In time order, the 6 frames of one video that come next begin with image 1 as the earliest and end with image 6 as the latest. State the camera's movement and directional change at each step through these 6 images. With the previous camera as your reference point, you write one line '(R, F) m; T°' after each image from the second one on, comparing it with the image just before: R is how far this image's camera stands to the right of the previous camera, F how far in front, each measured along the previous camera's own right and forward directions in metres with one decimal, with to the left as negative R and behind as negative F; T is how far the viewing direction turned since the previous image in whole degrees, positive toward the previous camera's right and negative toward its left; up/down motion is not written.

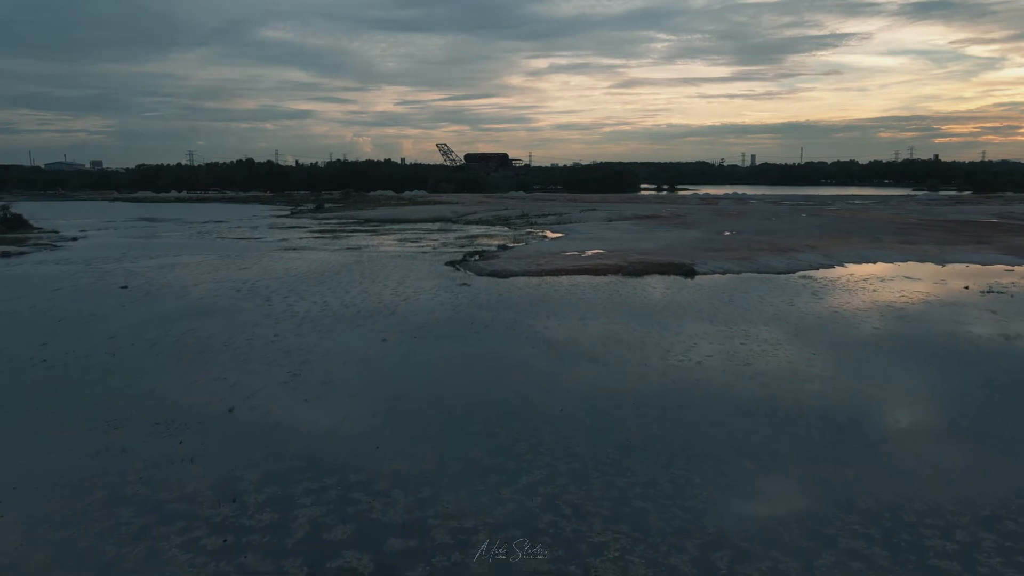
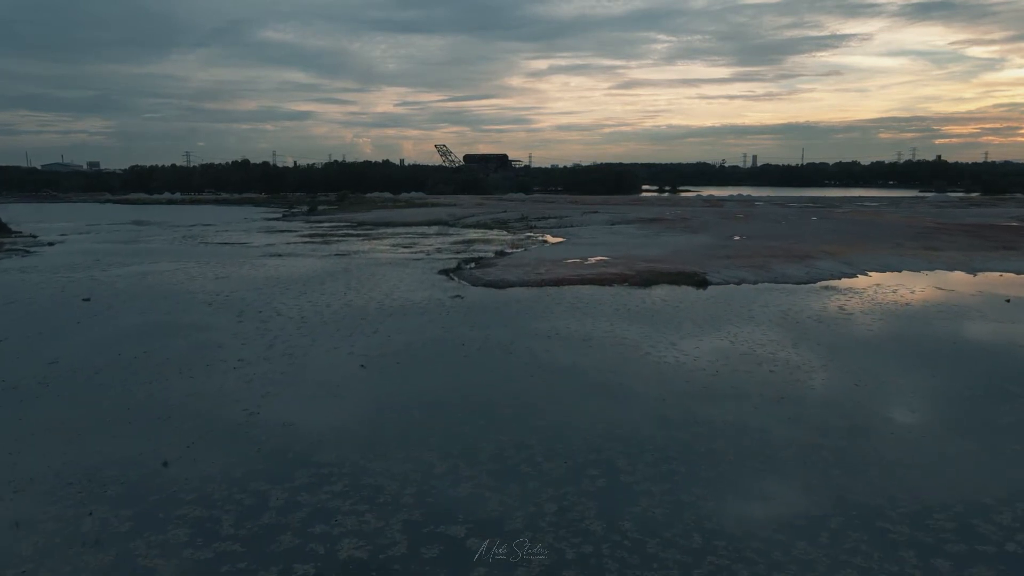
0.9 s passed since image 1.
(+0.1, +1.5) m; 0°
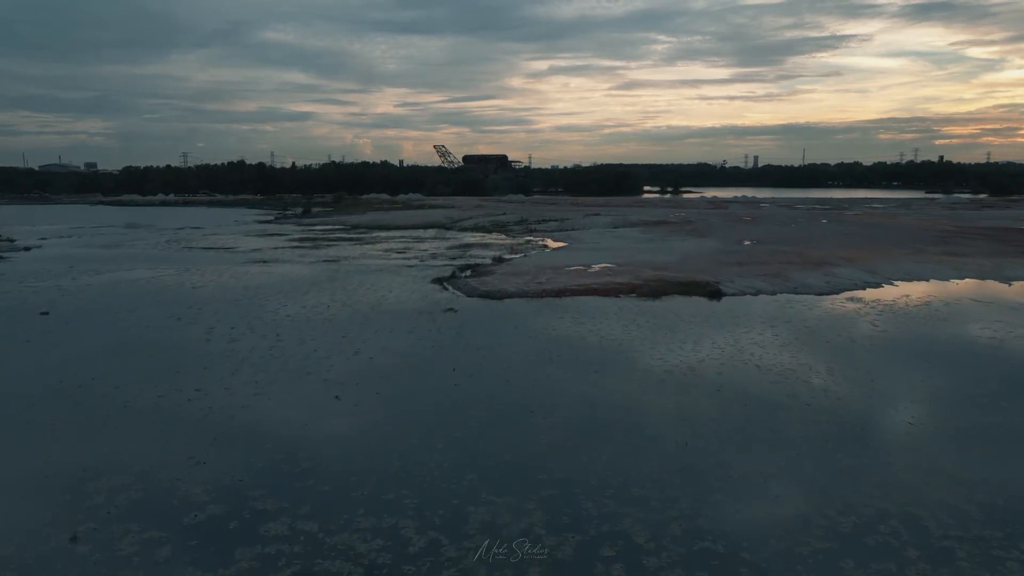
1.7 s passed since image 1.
(0.0, +1.4) m; 0°
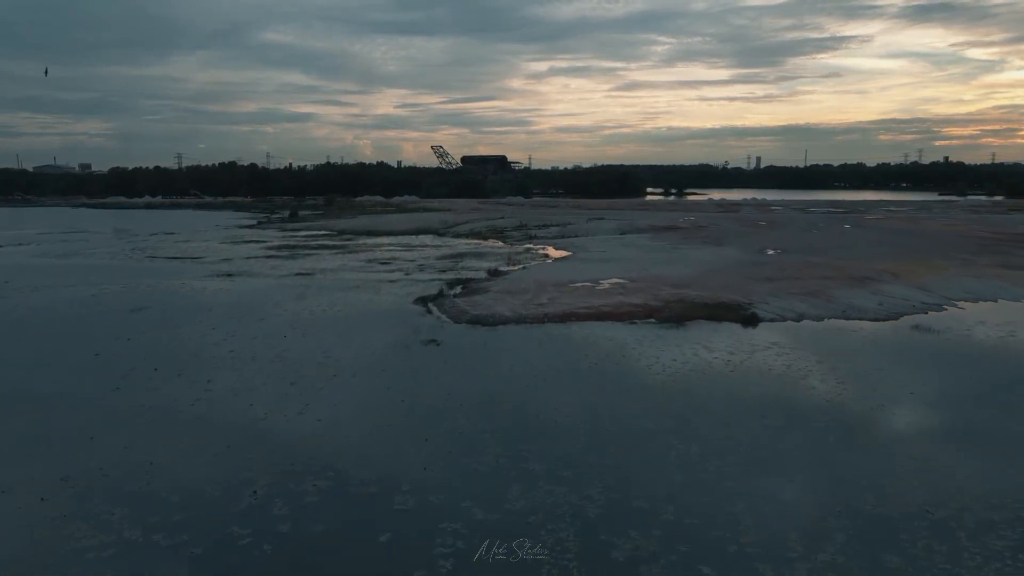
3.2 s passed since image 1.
(+0.1, +2.7) m; 0°
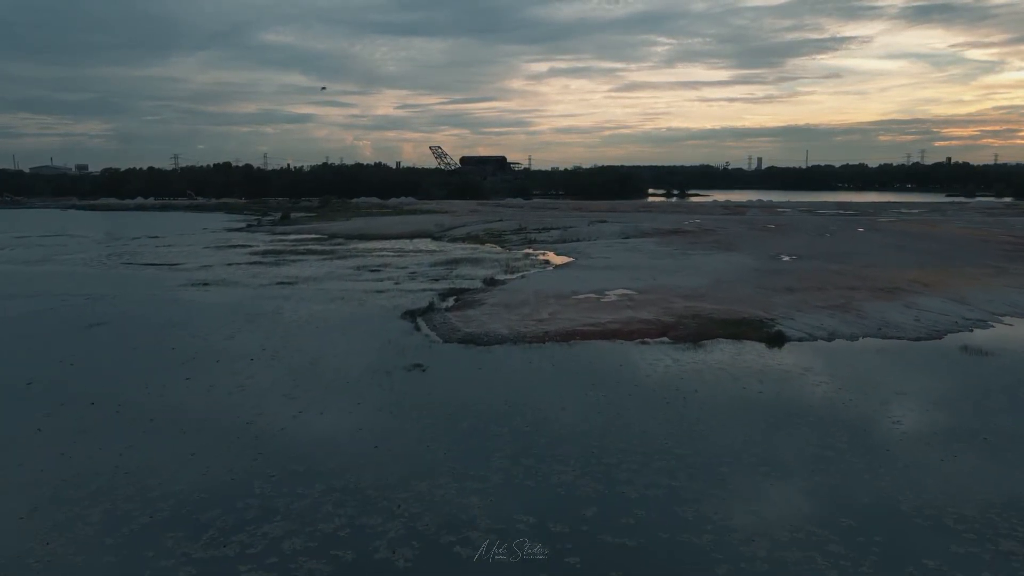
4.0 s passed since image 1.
(+0.1, +1.5) m; 0°
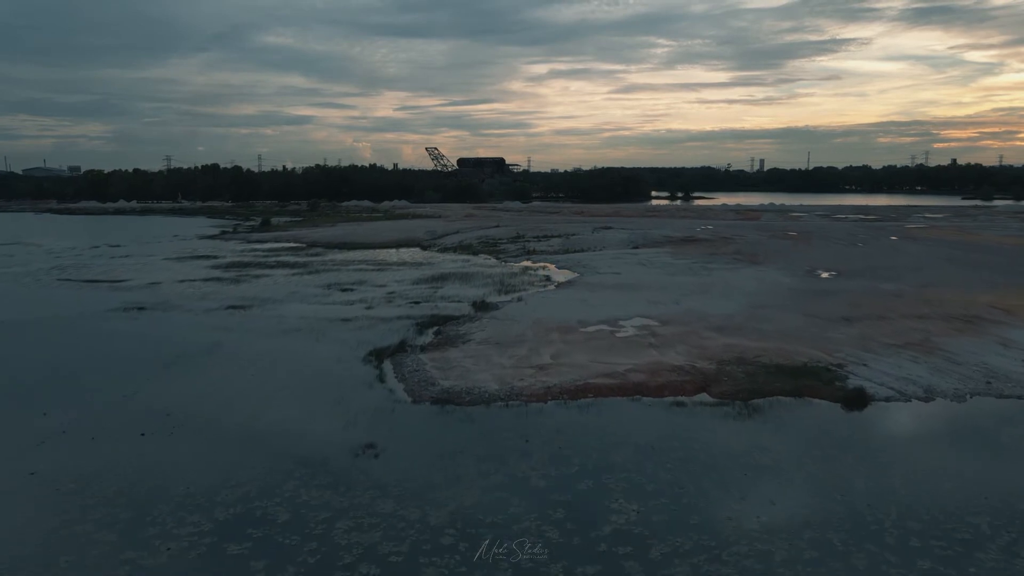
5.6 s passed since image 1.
(+0.1, +3.1) m; 0°
